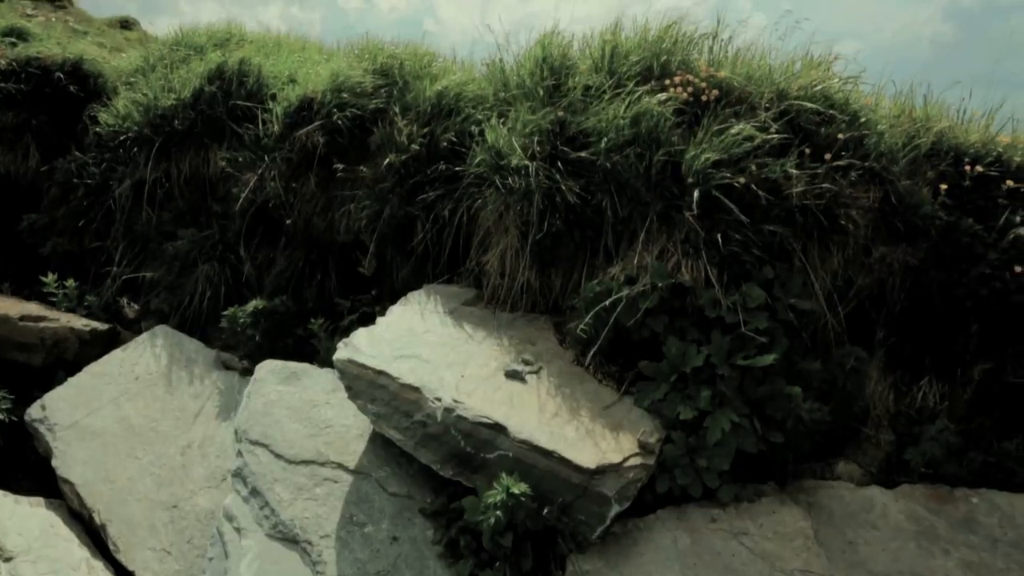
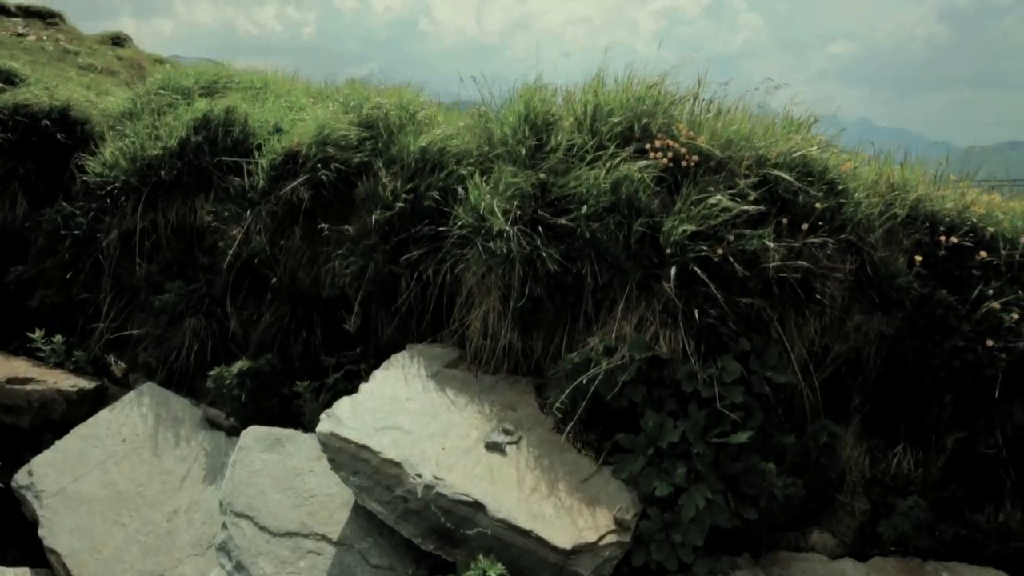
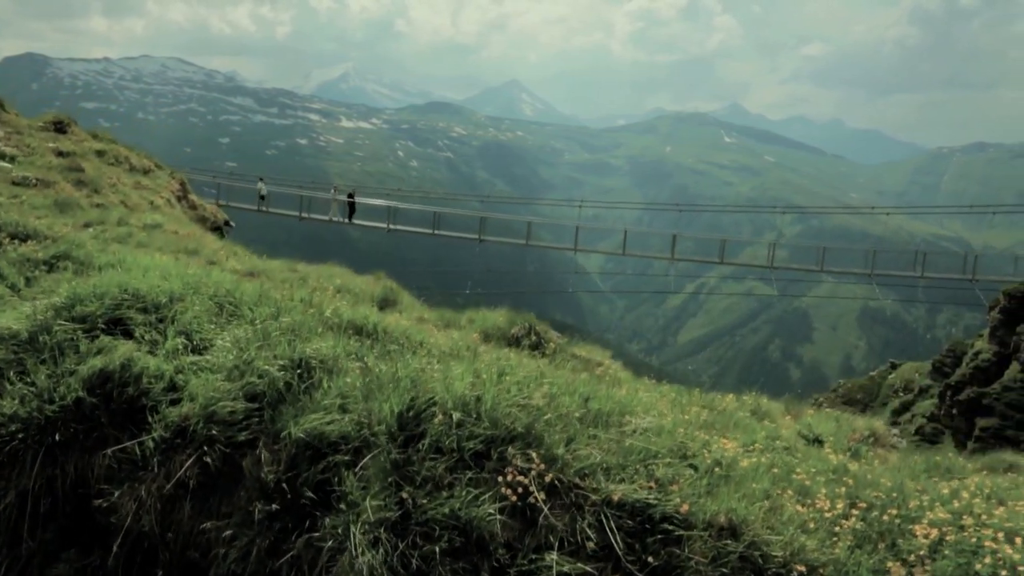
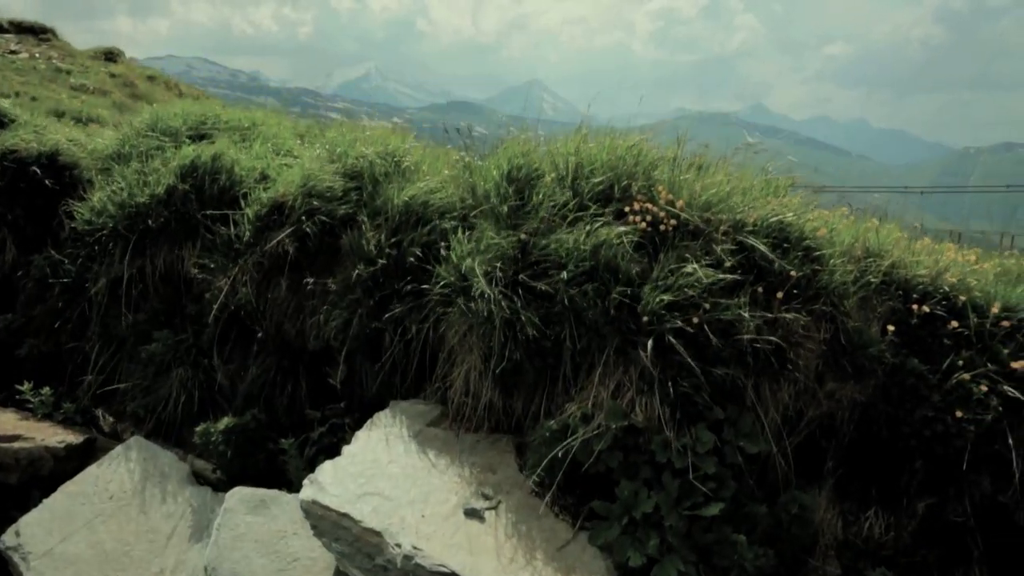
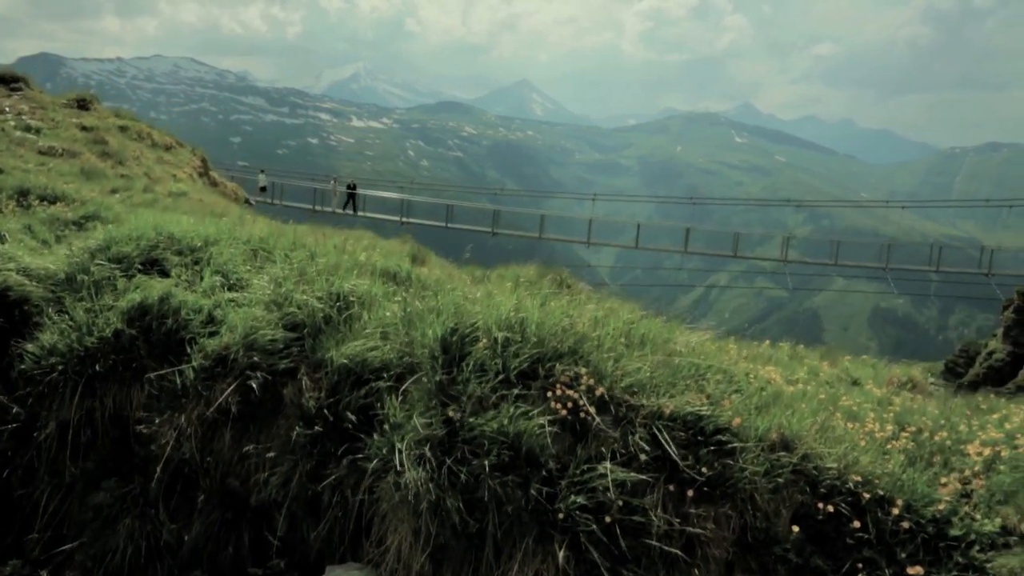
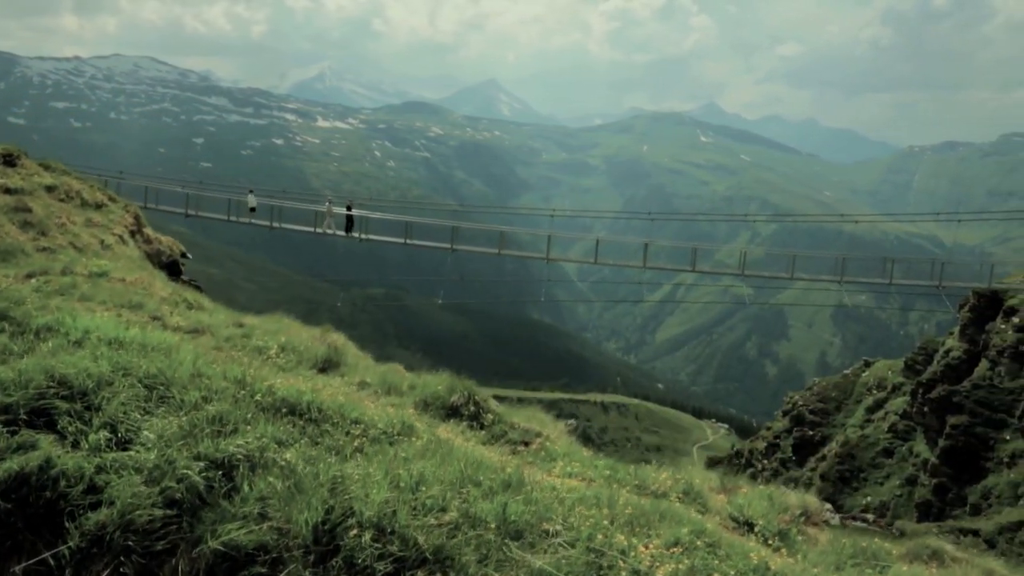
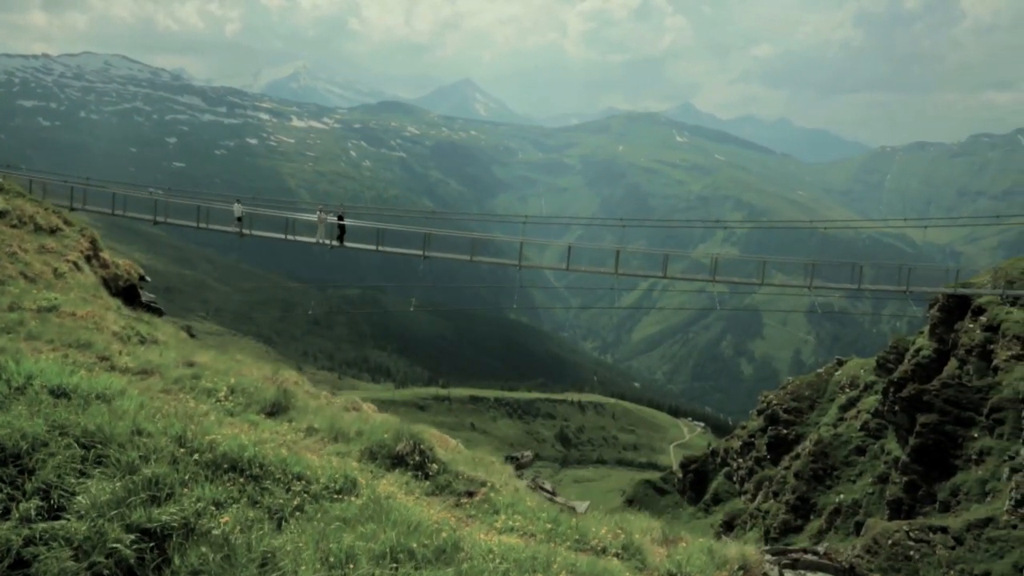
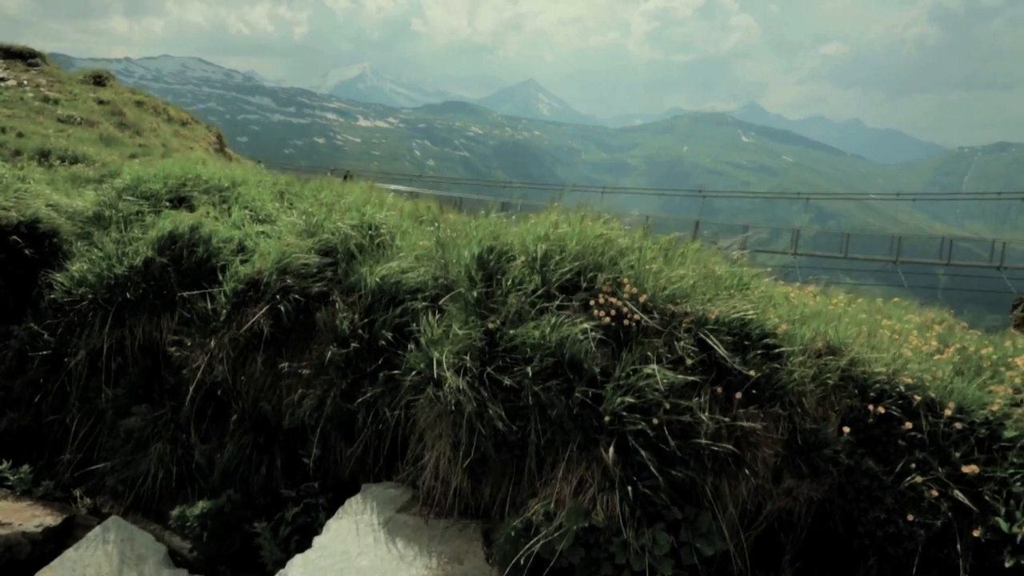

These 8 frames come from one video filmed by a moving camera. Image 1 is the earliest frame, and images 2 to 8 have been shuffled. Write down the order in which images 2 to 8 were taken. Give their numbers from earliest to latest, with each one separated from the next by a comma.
2, 4, 8, 5, 3, 6, 7
